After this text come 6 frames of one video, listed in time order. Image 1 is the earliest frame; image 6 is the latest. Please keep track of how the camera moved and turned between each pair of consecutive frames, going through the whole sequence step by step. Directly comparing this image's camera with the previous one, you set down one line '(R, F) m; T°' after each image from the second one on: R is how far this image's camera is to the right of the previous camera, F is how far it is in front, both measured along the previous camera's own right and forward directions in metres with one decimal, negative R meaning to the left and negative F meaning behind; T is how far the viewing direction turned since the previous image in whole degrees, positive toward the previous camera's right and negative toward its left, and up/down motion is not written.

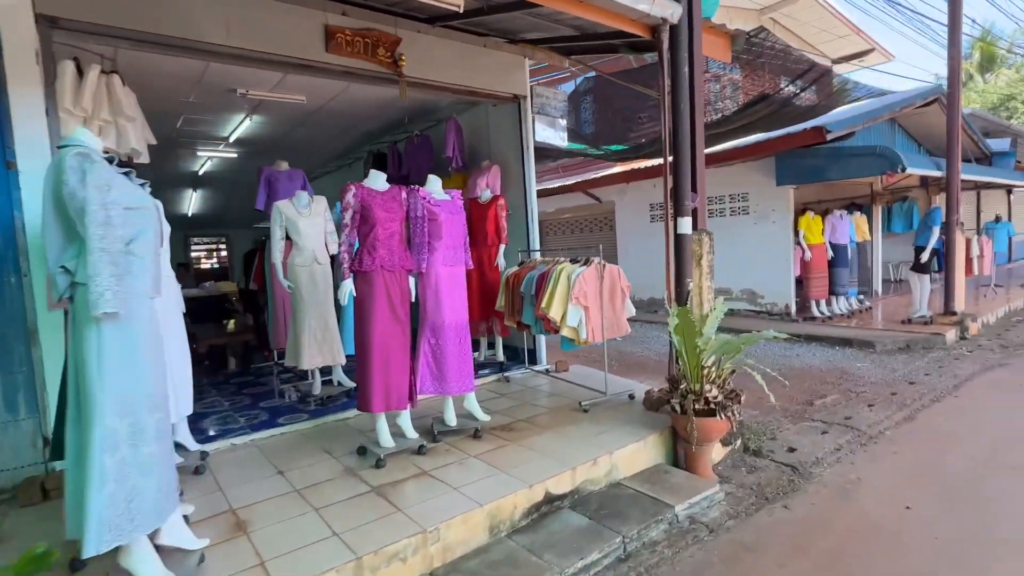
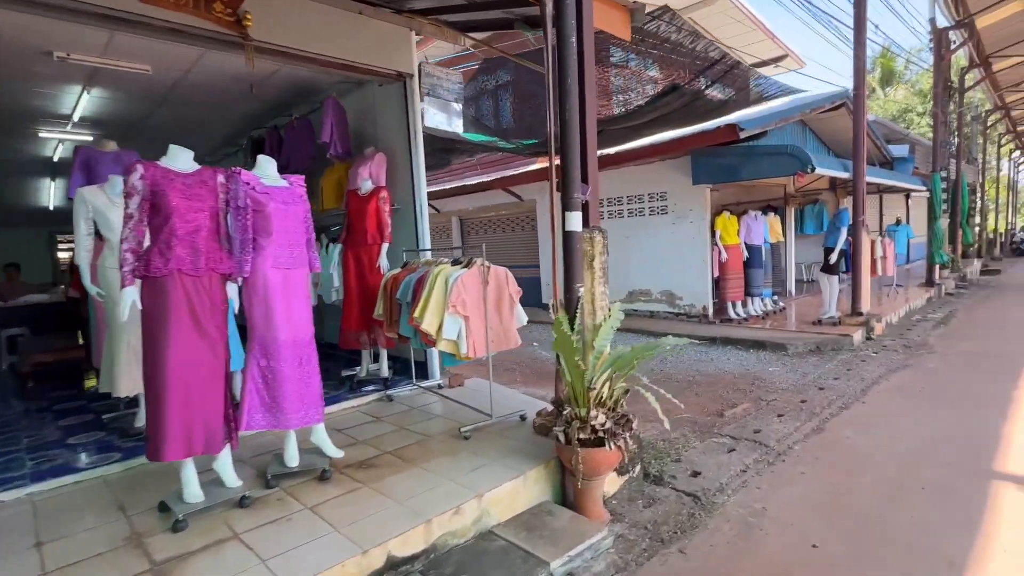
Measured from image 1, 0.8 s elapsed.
(+0.4, +0.5) m; +7°
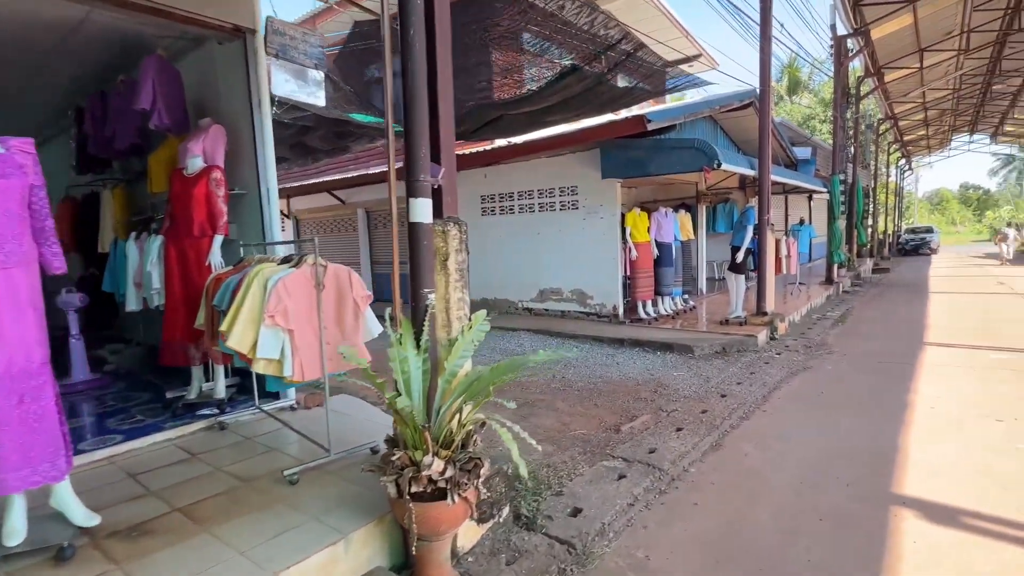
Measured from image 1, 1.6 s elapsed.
(+0.4, +0.5) m; +7°
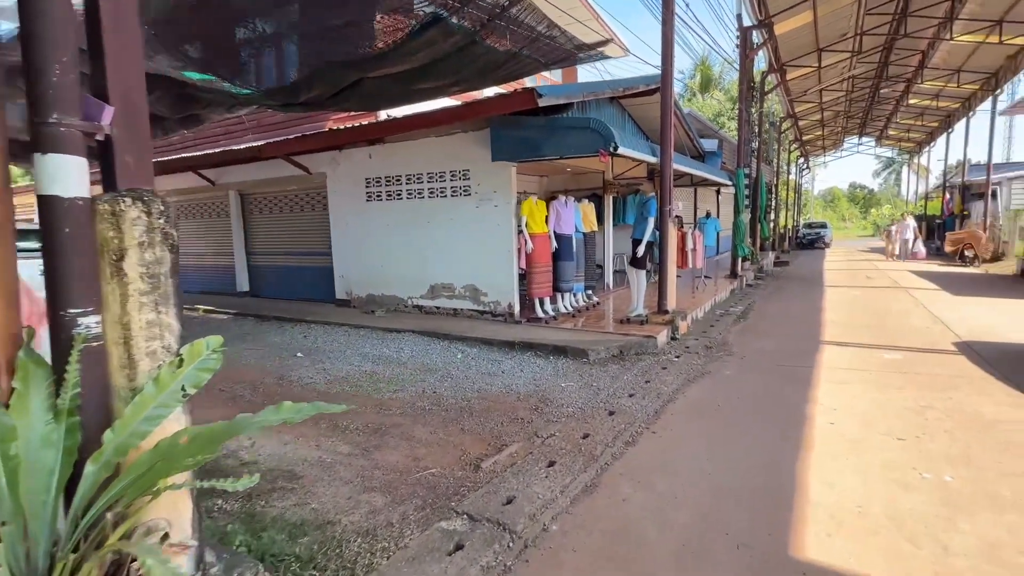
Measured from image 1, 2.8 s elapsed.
(+0.6, +0.8) m; +8°
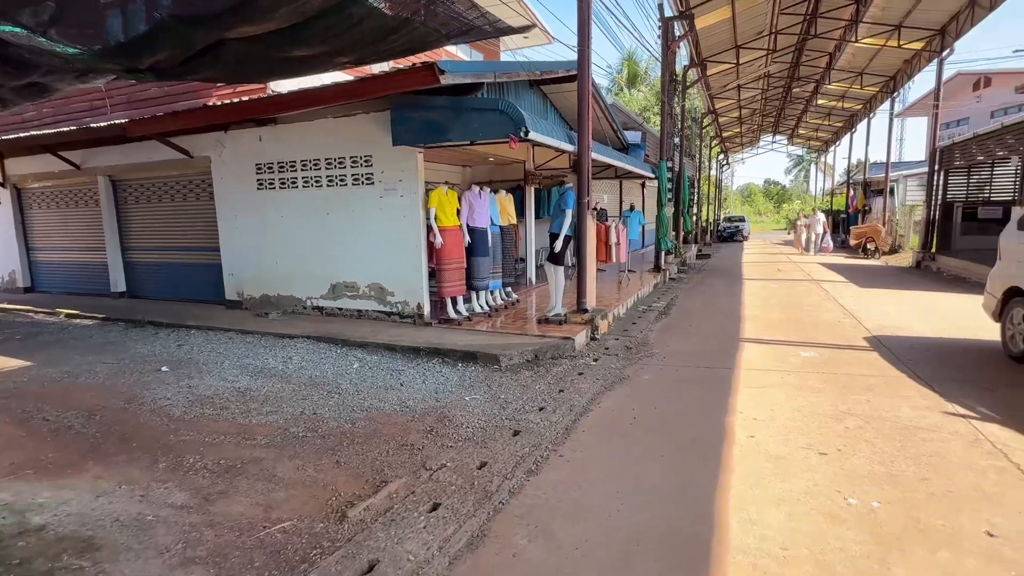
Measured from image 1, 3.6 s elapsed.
(+0.3, +0.5) m; +7°
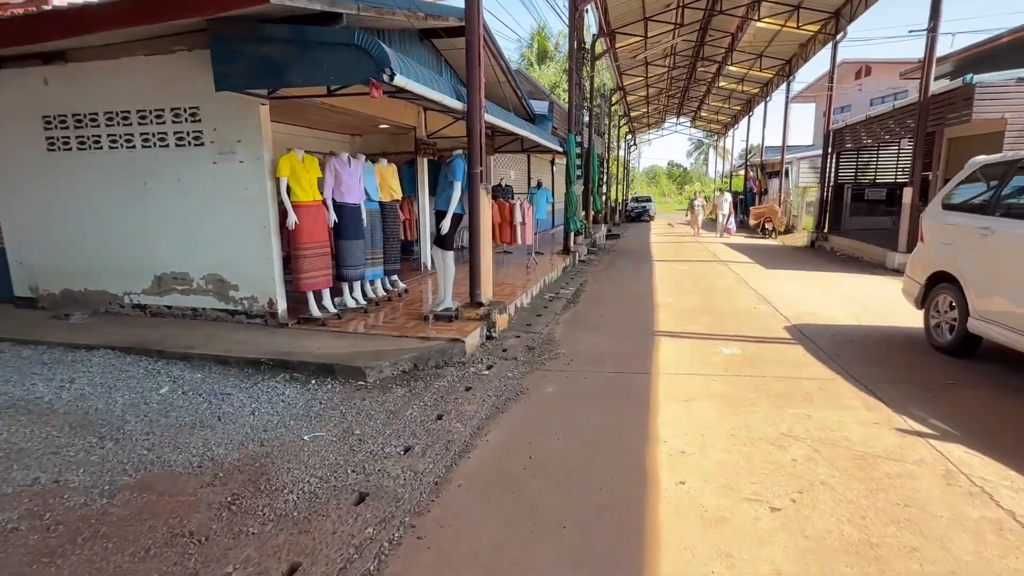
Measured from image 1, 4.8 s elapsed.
(+0.3, +1.0) m; +9°
